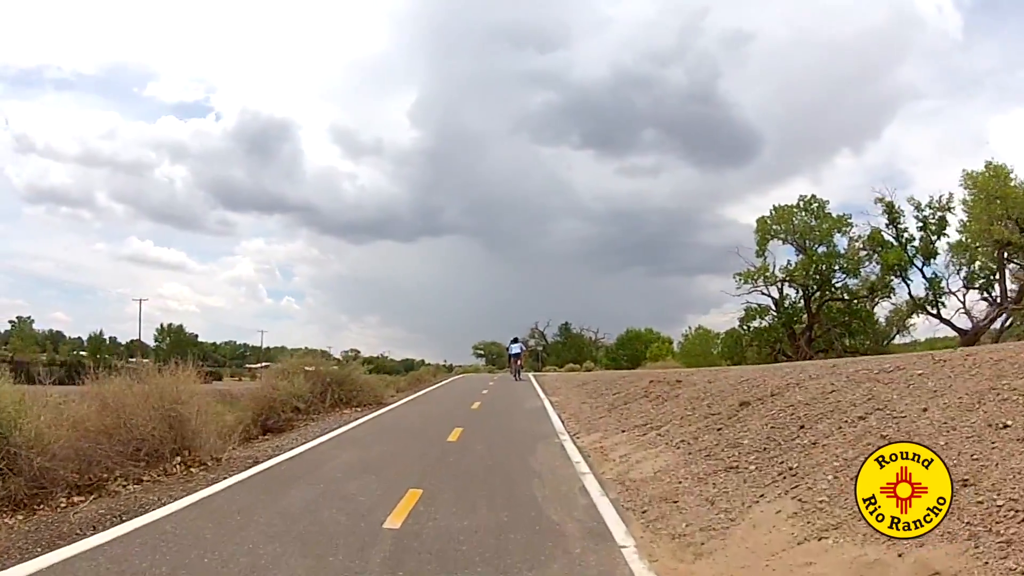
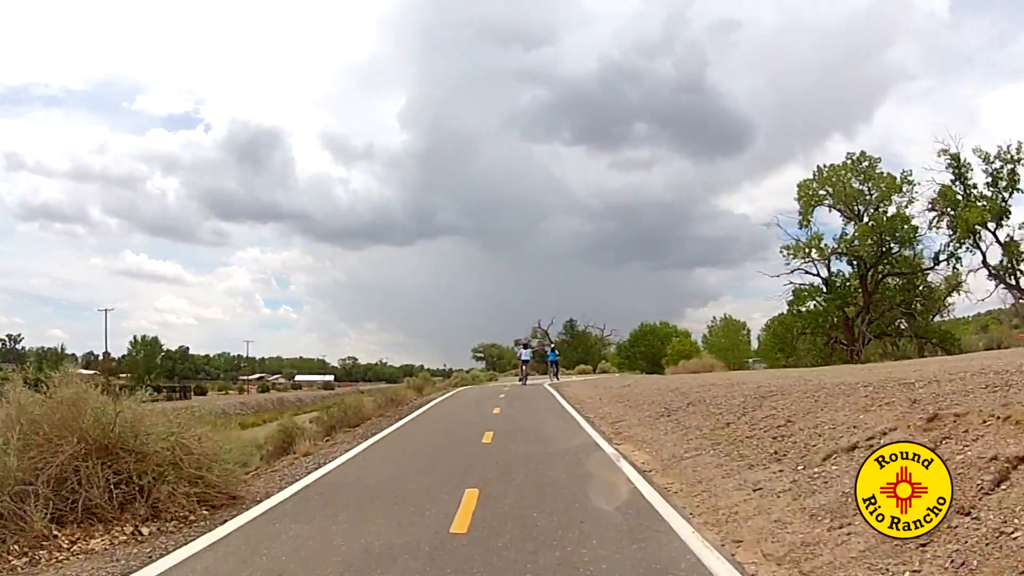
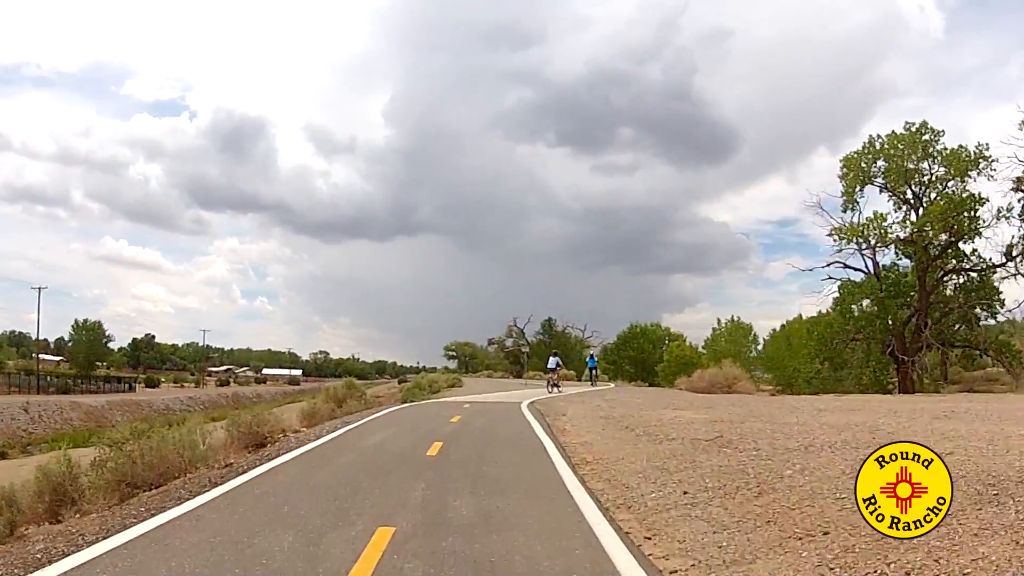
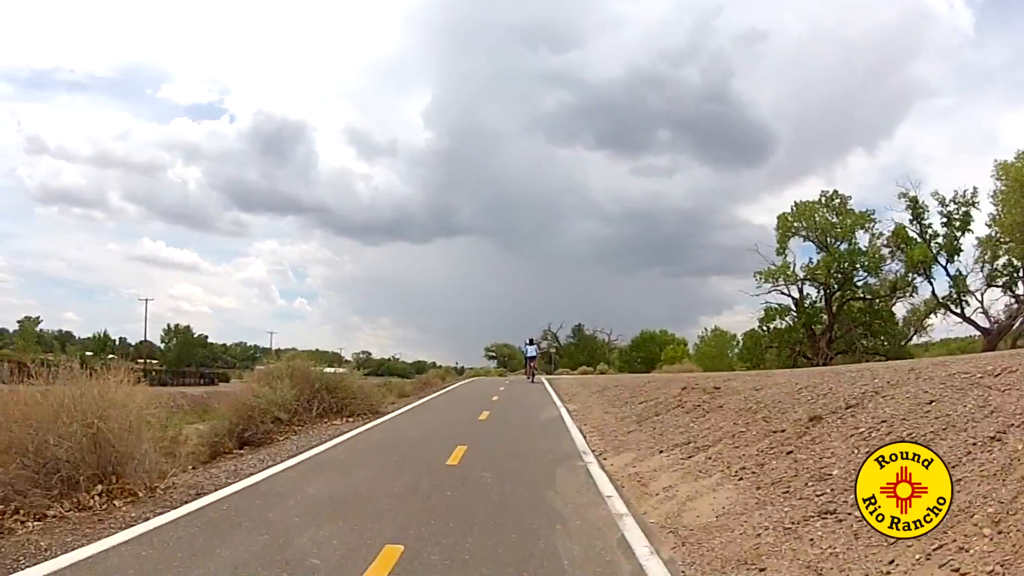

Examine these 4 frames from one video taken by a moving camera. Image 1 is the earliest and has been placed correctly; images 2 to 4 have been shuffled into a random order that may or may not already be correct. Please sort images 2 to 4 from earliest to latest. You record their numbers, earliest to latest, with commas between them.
4, 2, 3
